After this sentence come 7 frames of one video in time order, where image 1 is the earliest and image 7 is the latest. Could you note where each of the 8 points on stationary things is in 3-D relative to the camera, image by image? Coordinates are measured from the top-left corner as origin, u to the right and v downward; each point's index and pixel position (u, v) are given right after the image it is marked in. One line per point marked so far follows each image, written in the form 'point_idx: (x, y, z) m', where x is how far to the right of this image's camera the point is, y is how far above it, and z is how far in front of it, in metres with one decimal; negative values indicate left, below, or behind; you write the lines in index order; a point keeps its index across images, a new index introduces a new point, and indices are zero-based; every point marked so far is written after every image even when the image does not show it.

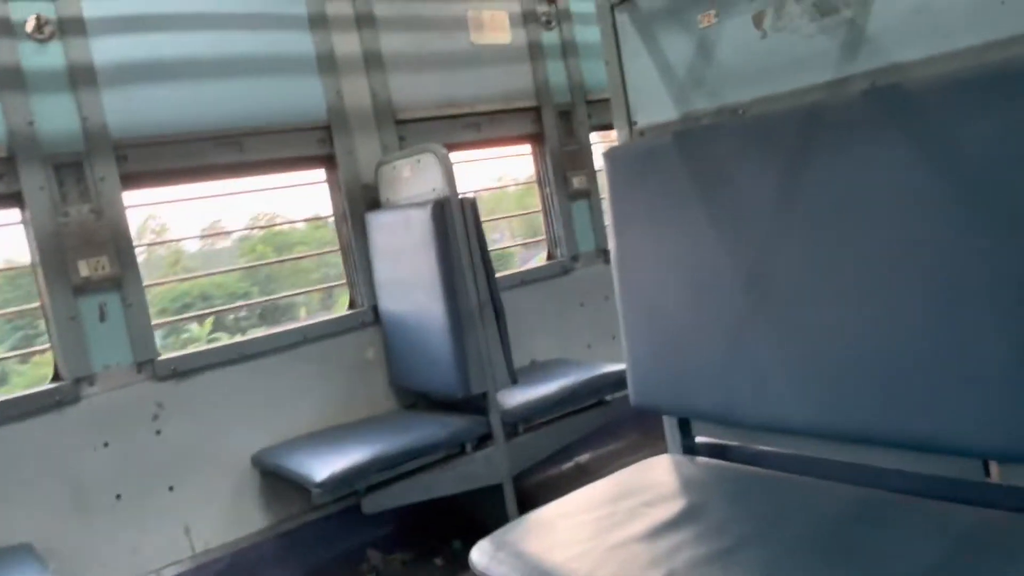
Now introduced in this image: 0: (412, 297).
0: (-0.4, 0.0, +3.9) m
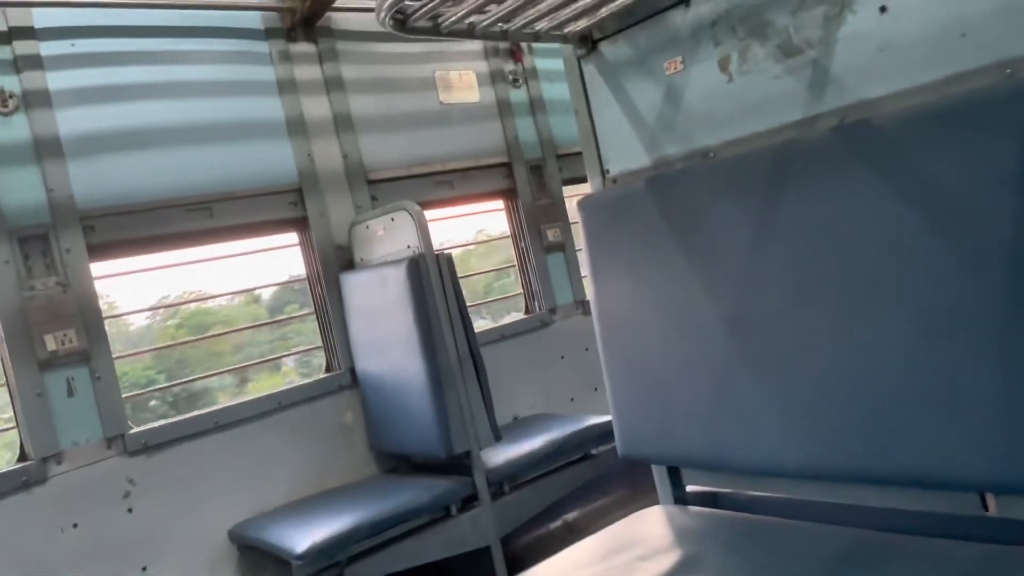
0: (-0.5, -0.3, +3.8) m
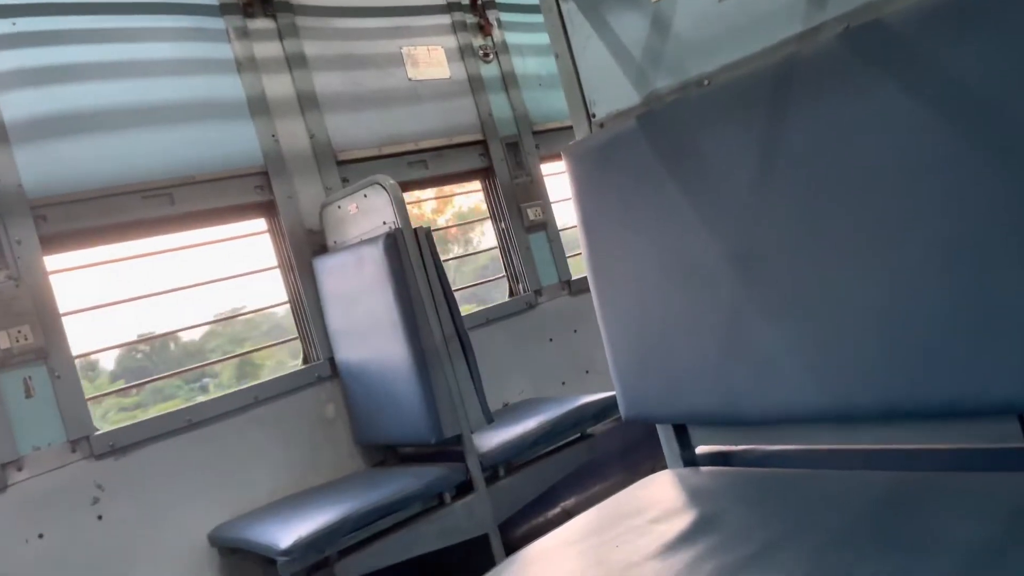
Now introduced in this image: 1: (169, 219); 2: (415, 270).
0: (-0.6, -0.2, +3.6) m
1: (-1.5, +0.3, +4.1) m
2: (-0.4, +0.1, +3.5) m
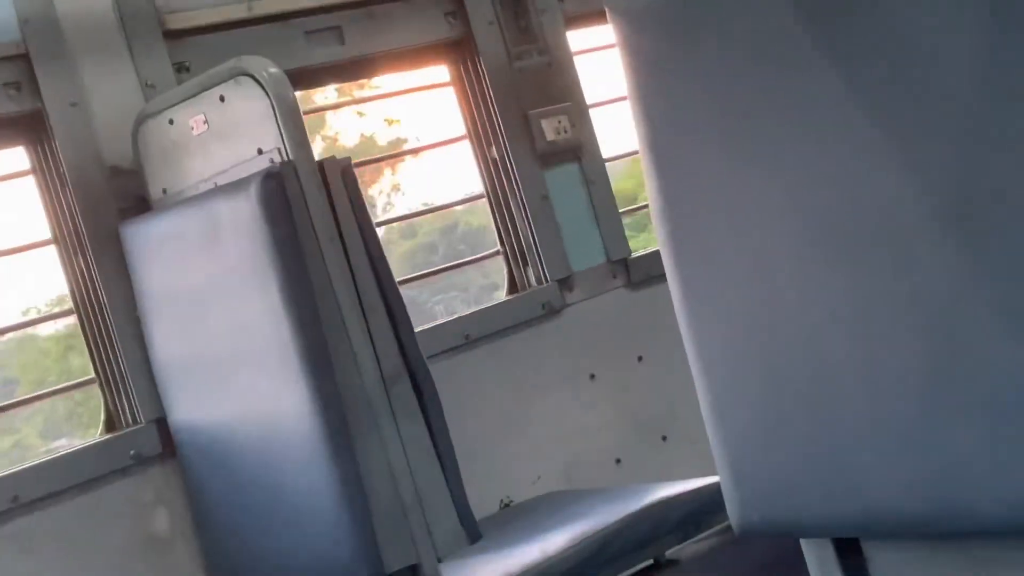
0: (-0.6, -0.2, +1.8) m
1: (-1.5, +0.3, +2.3) m
2: (-0.4, +0.1, +1.7) m
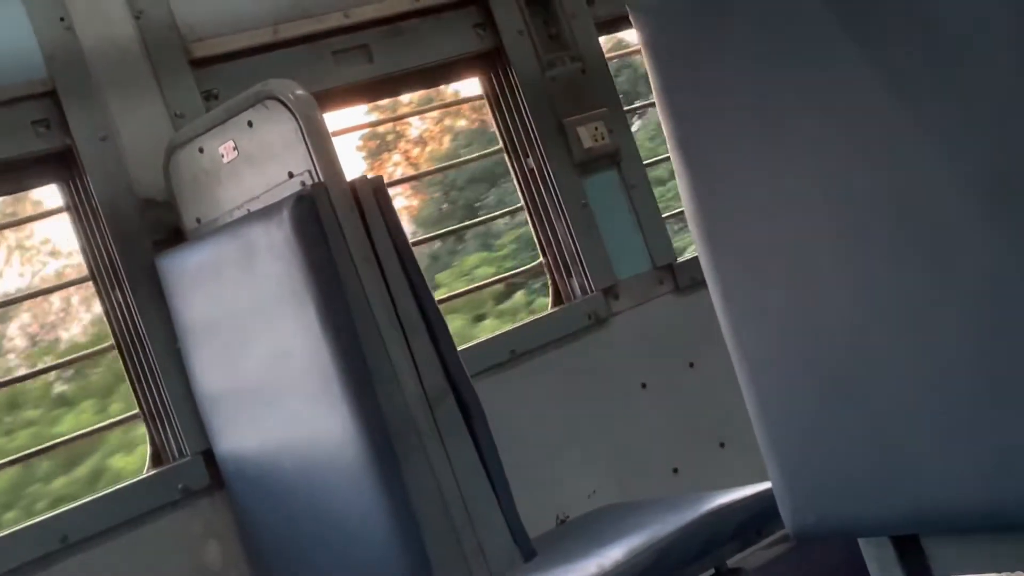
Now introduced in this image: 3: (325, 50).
0: (-0.5, -0.3, +1.8) m
1: (-1.4, +0.2, +2.4) m
2: (-0.3, 0.0, +1.7) m
3: (-0.5, +0.6, +2.4) m
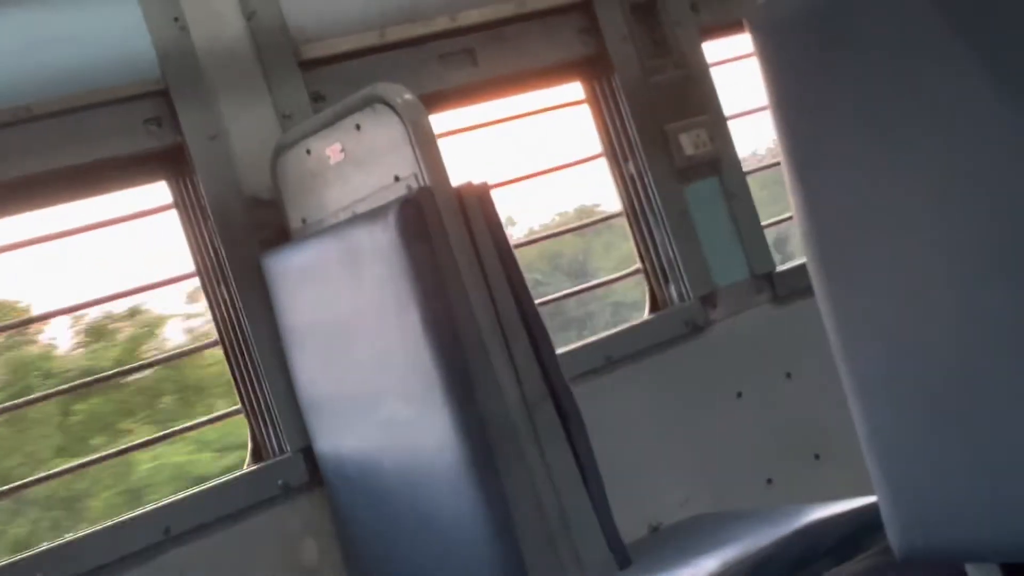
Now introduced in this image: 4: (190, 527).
0: (-0.3, -0.3, +1.8) m
1: (-1.2, +0.2, +2.4) m
2: (-0.1, 0.0, +1.7) m
3: (-0.2, +0.6, +2.4) m
4: (-0.7, -0.5, +1.9) m
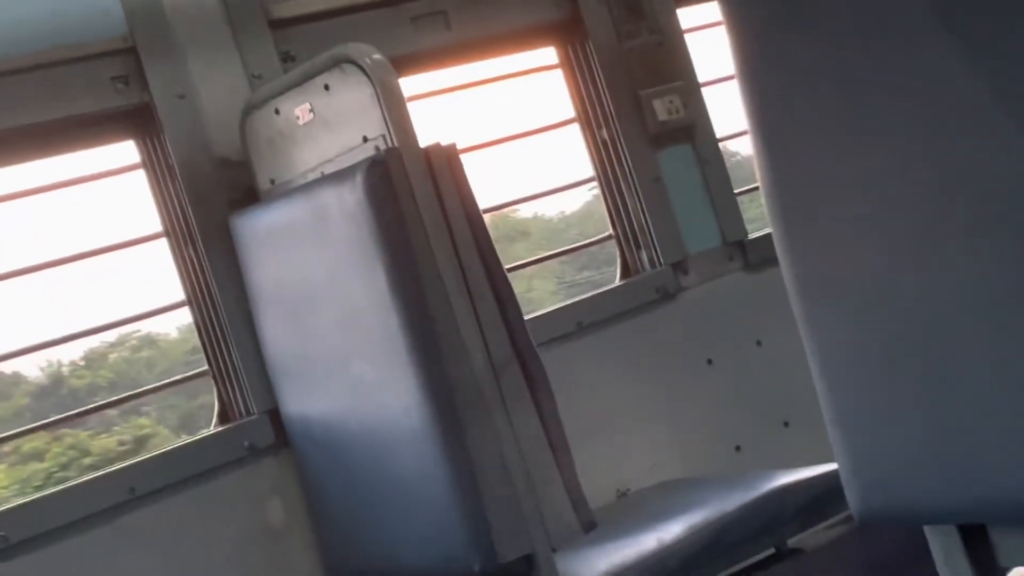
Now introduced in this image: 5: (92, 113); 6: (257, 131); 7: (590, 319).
0: (-0.3, -0.2, +1.8) m
1: (-1.2, +0.3, +2.4) m
2: (-0.2, +0.1, +1.7) m
3: (-0.3, +0.7, +2.4) m
4: (-0.7, -0.4, +1.9) m
5: (-0.9, +0.4, +2.0) m
6: (-0.6, +0.3, +2.0) m
7: (+0.2, -0.1, +2.5) m
